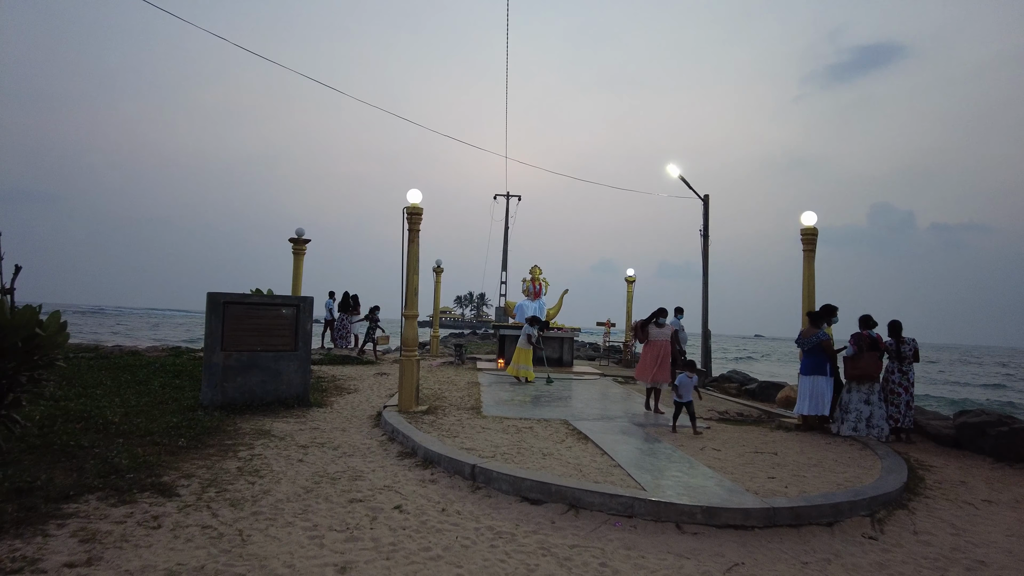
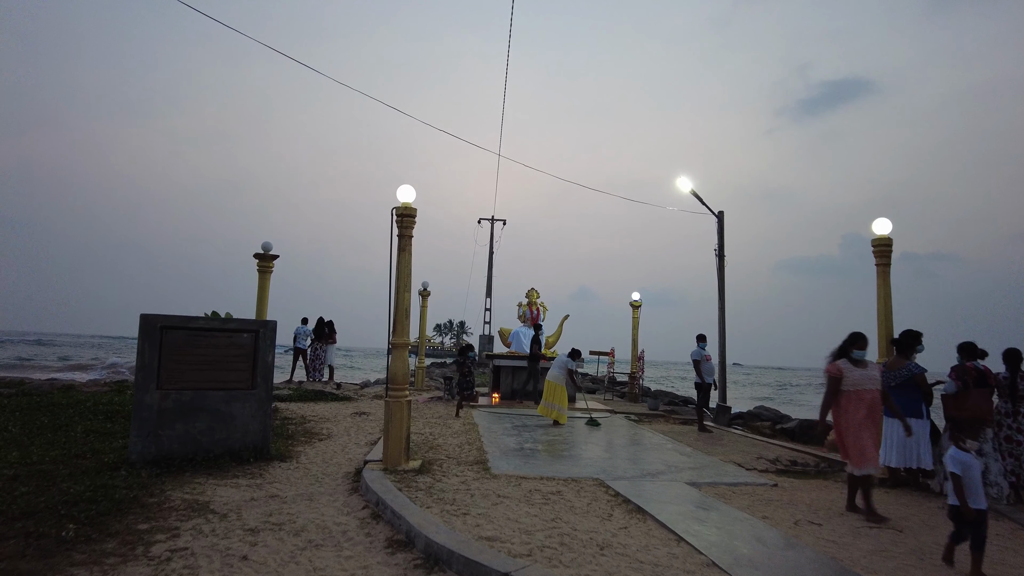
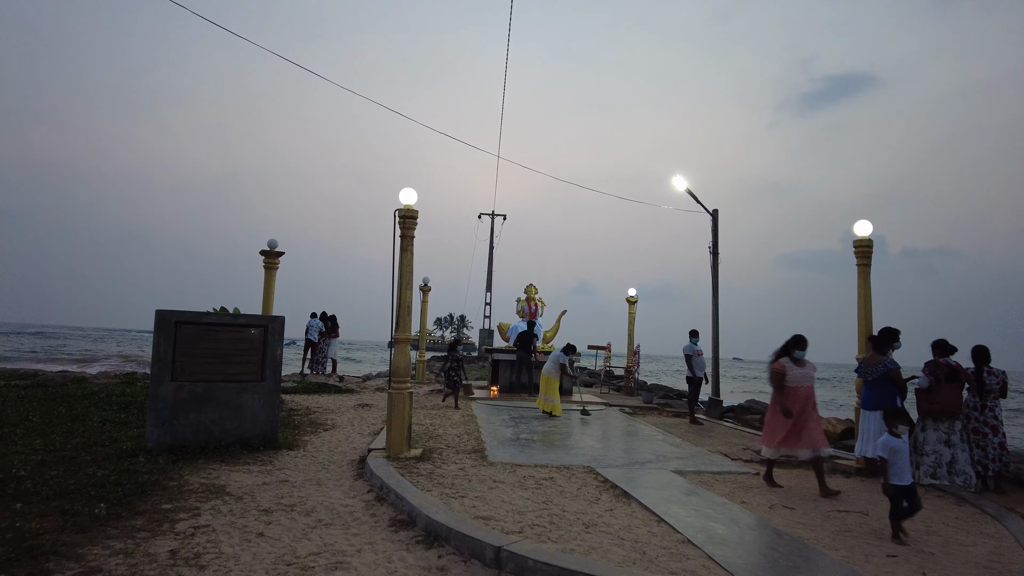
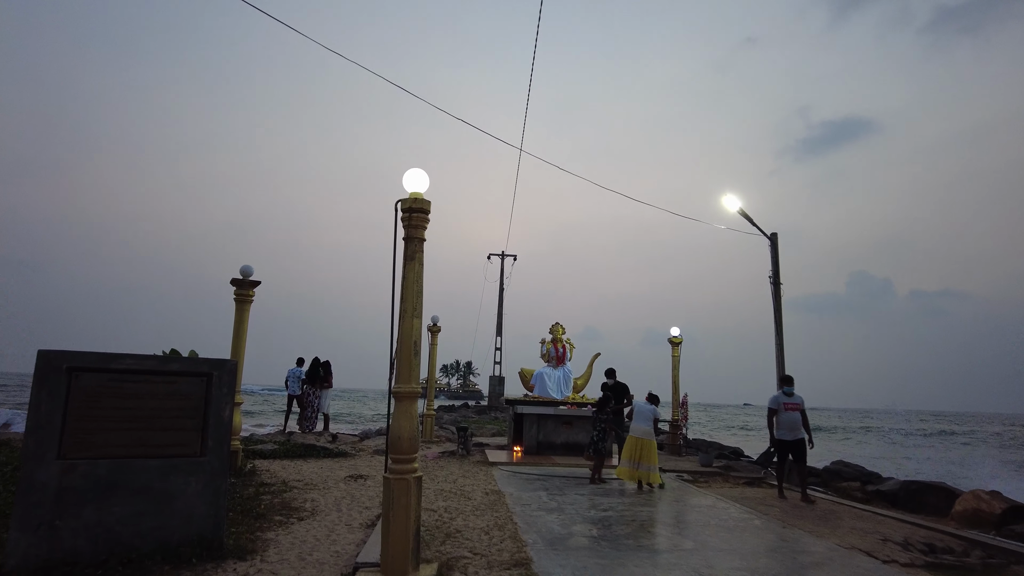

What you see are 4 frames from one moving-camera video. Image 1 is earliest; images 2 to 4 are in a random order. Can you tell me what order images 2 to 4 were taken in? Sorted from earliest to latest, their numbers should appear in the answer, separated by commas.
3, 2, 4
